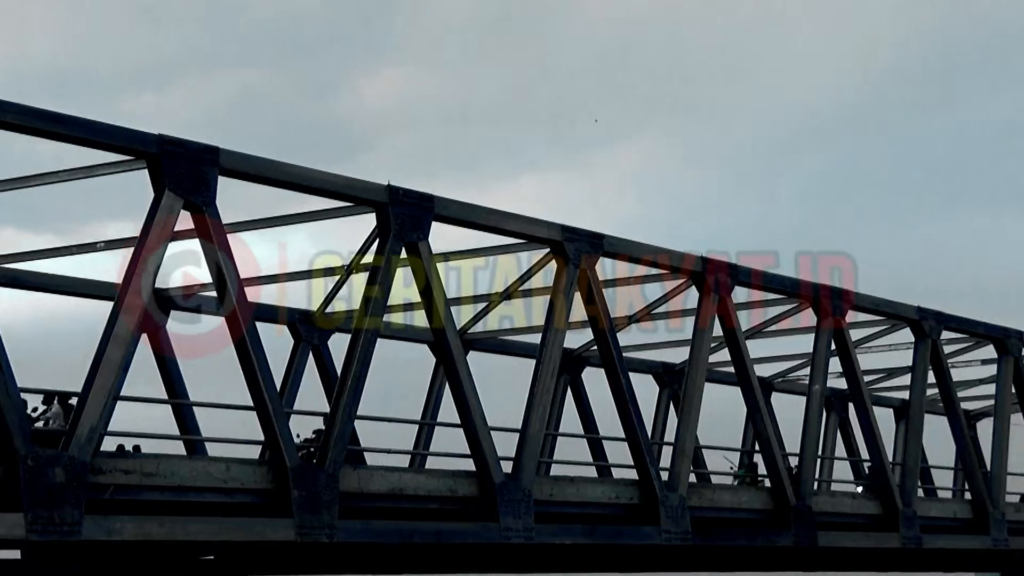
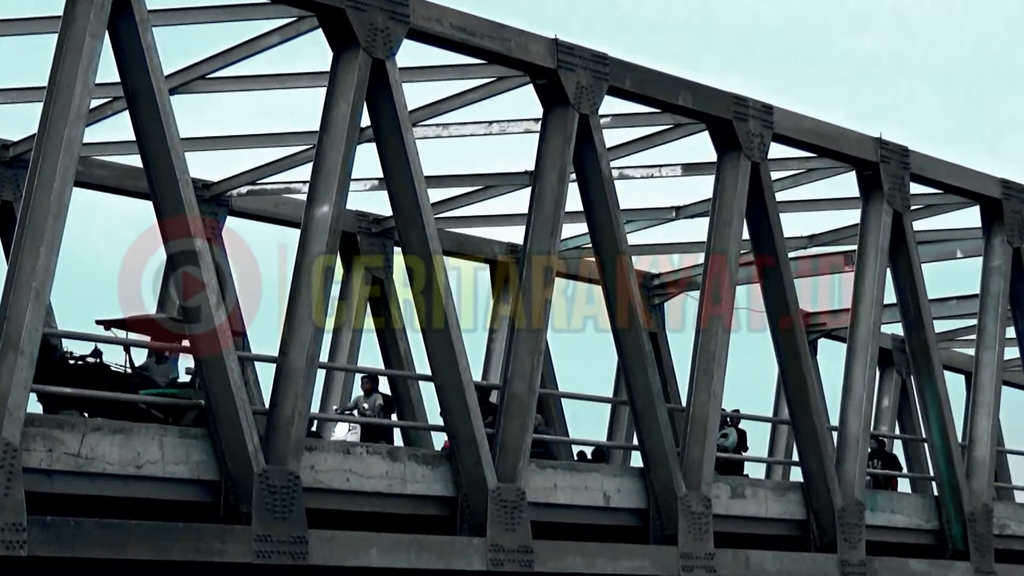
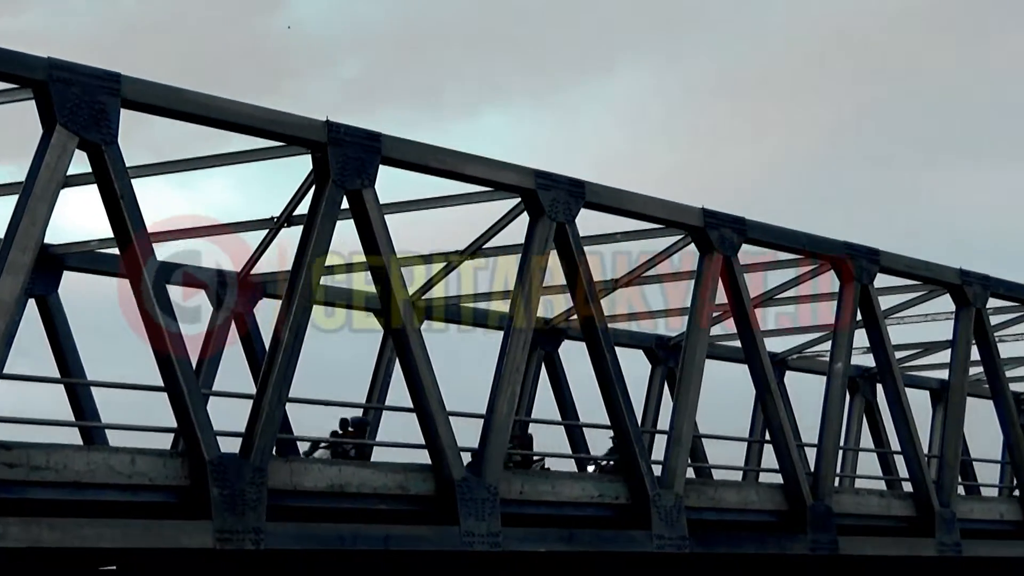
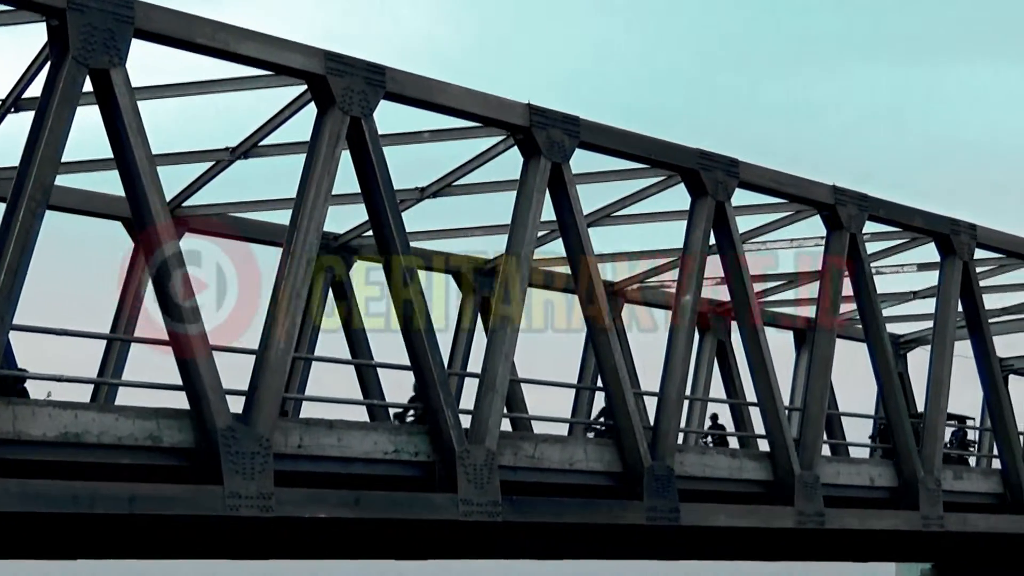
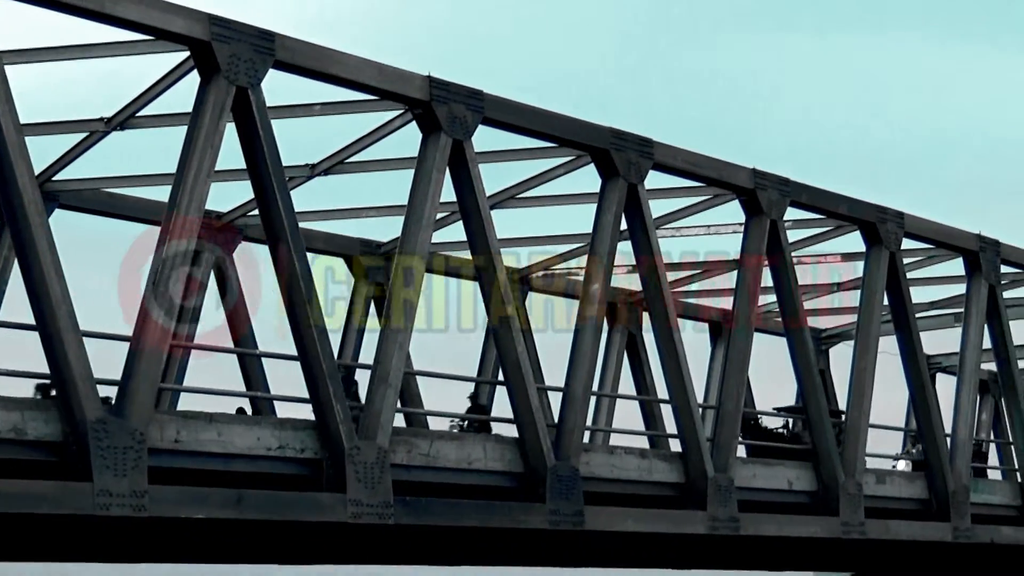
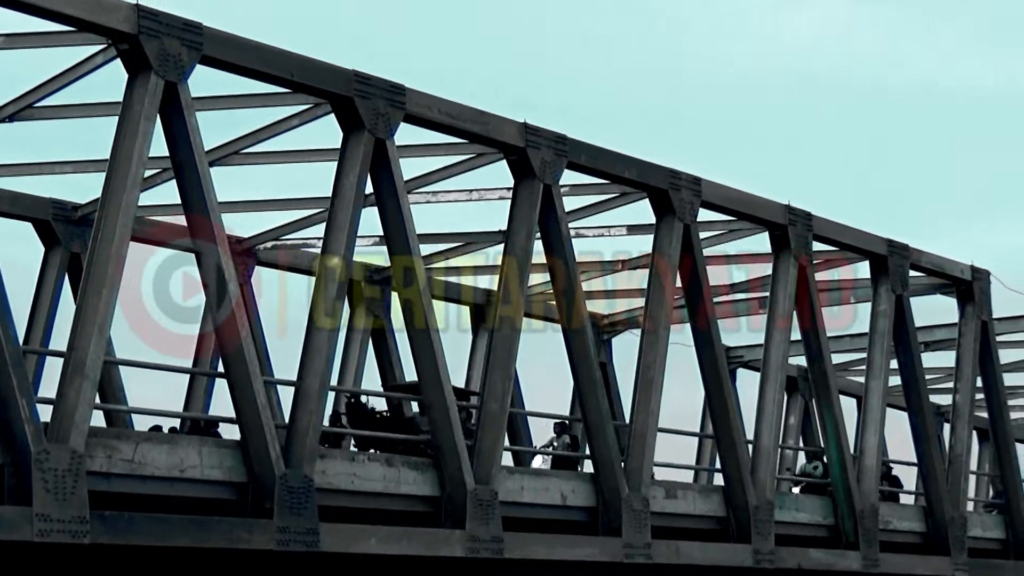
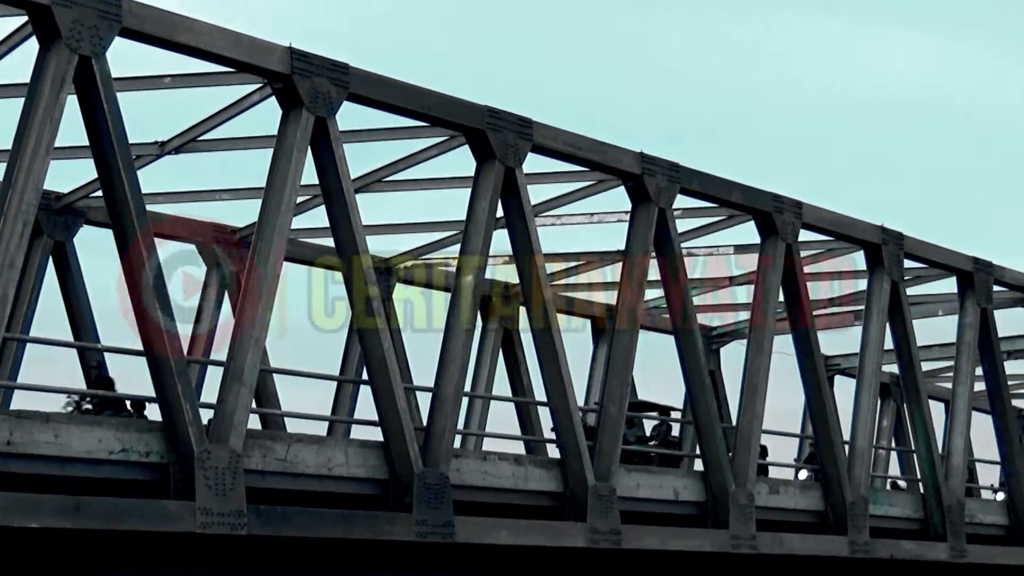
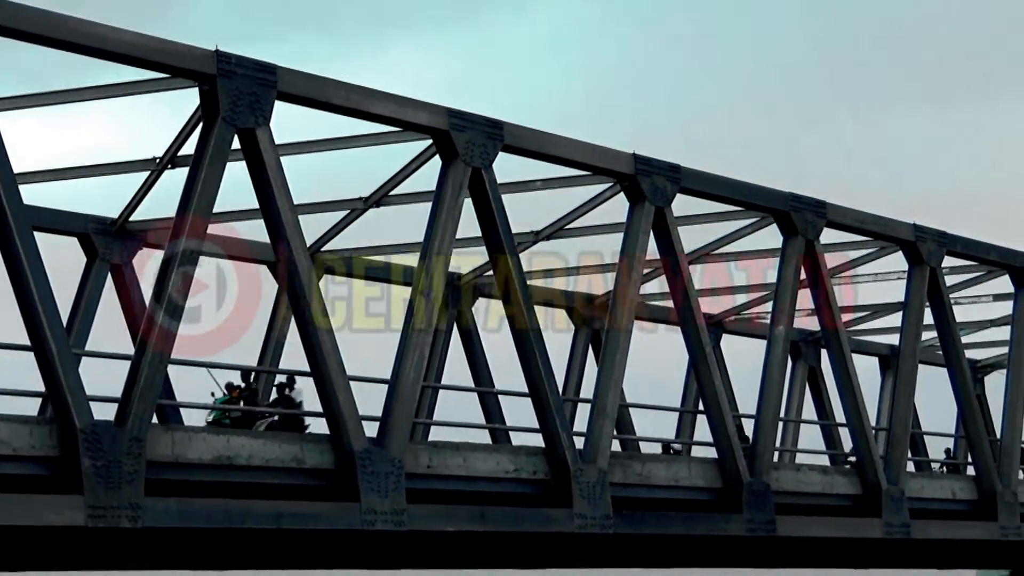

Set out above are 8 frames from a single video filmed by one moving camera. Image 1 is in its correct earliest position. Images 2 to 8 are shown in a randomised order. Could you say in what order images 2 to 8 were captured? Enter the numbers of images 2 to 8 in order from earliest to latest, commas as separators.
3, 8, 4, 5, 7, 6, 2
